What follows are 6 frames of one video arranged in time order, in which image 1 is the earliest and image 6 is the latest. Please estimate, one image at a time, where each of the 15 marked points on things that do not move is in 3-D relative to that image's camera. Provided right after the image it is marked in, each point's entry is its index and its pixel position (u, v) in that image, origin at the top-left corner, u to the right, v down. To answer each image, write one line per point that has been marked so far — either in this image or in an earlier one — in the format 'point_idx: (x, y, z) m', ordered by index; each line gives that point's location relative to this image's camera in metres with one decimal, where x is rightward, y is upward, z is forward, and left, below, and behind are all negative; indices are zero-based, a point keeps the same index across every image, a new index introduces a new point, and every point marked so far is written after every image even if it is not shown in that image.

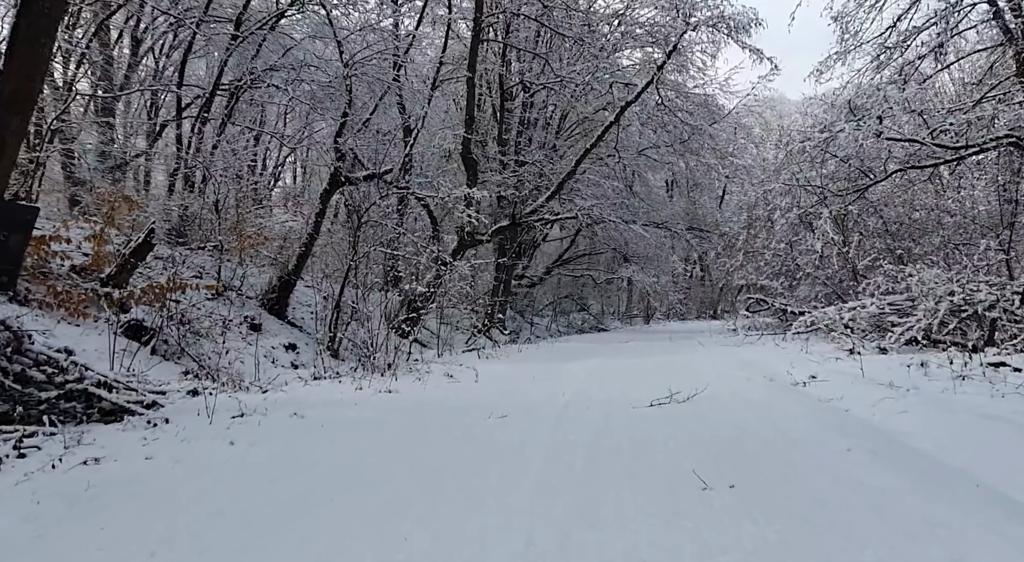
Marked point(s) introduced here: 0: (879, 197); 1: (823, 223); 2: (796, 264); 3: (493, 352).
0: (+6.1, +1.4, +15.0) m
1: (+5.1, +0.9, +14.6) m
2: (+5.5, +0.3, +17.5) m
3: (-0.2, -1.2, +14.9) m
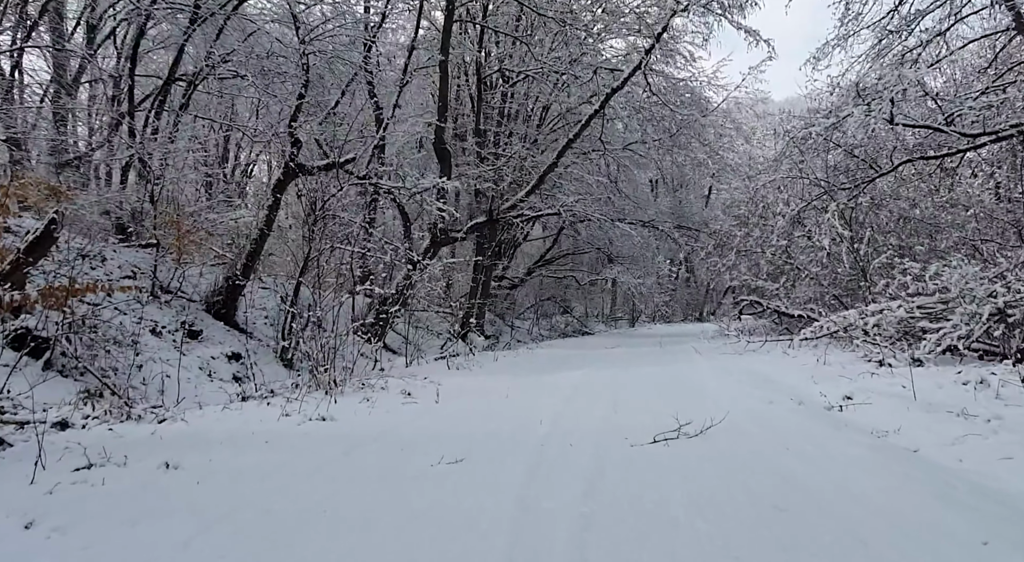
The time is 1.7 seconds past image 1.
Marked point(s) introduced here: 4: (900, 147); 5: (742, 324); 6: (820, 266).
0: (+5.7, +1.4, +13.7) m
1: (+4.7, +0.9, +13.3) m
2: (+5.1, +0.3, +16.2) m
3: (-0.6, -1.2, +13.5) m
4: (+5.9, +2.0, +13.6) m
5: (+4.9, -0.9, +19.0) m
6: (+5.1, +0.2, +14.8) m
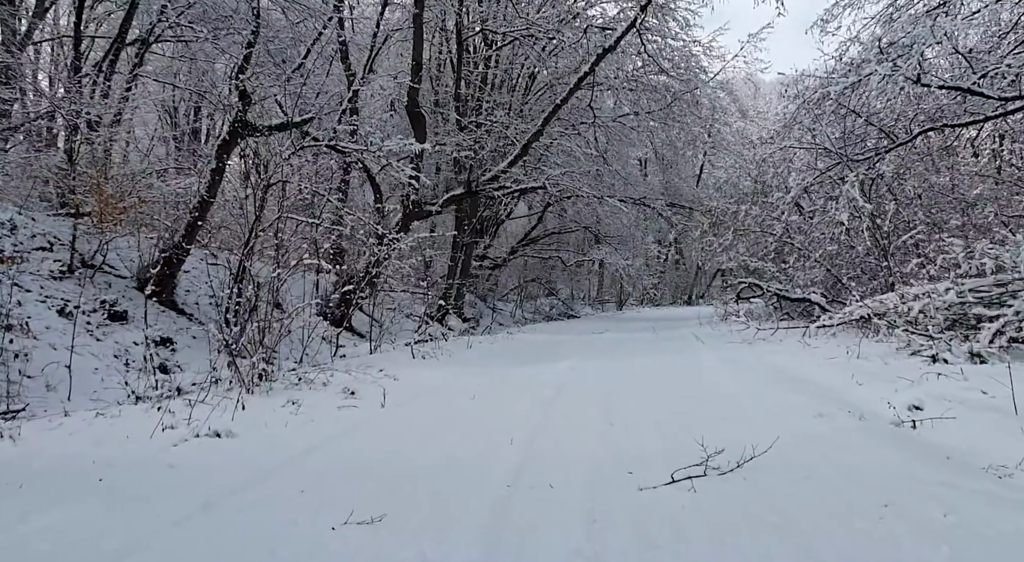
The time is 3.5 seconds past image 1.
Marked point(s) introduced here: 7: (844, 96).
0: (+5.4, +1.7, +12.3) m
1: (+4.4, +1.2, +11.9) m
2: (+4.8, +0.6, +14.8) m
3: (-0.9, -0.9, +12.0) m
4: (+5.6, +2.3, +12.2) m
5: (+4.5, -0.5, +17.6) m
6: (+4.8, +0.5, +13.3) m
7: (+4.6, +2.5, +12.3) m
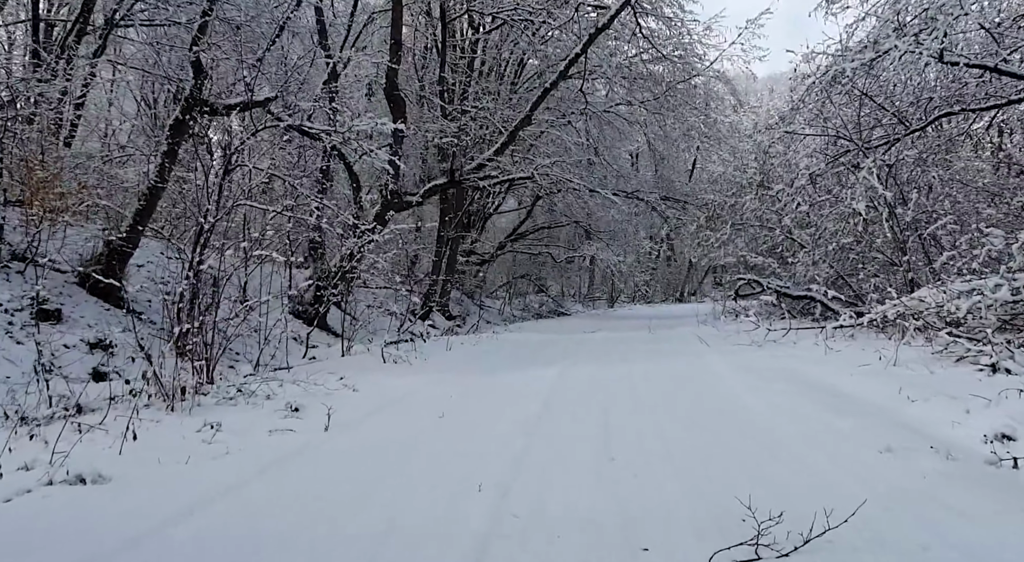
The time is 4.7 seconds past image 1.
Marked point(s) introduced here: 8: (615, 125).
0: (+5.2, +1.7, +11.3) m
1: (+4.2, +1.2, +10.9) m
2: (+4.5, +0.7, +13.8) m
3: (-1.1, -0.8, +11.0) m
4: (+5.4, +2.3, +11.2) m
5: (+4.3, -0.5, +16.6) m
6: (+4.6, +0.6, +12.3) m
7: (+4.4, +2.6, +11.3) m
8: (+2.3, +3.5, +19.8) m
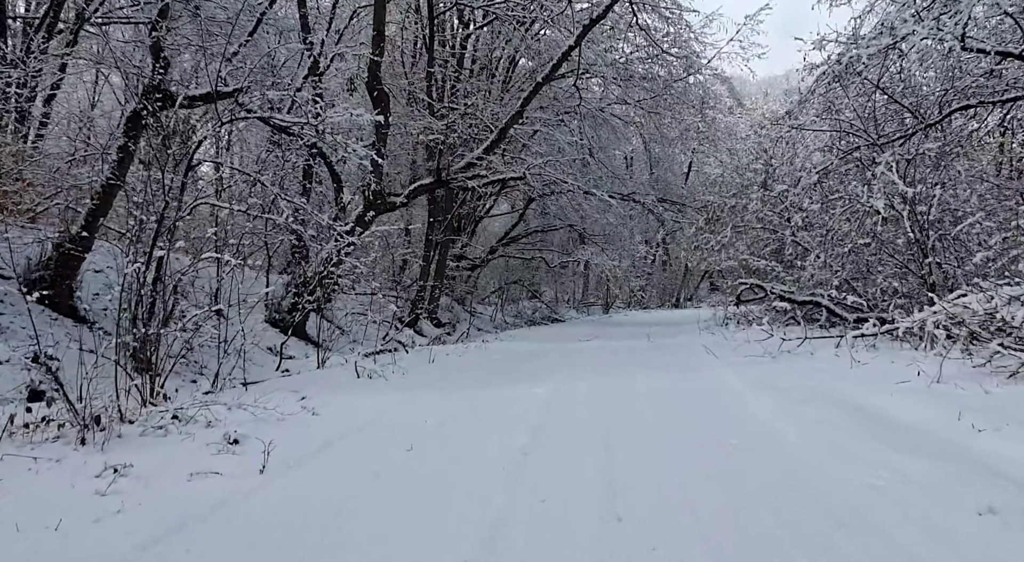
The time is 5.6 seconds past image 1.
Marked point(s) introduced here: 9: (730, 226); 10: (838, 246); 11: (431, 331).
0: (+5.1, +1.7, +10.5) m
1: (+4.1, +1.2, +10.1) m
2: (+4.4, +0.6, +13.0) m
3: (-1.2, -0.9, +10.1) m
4: (+5.3, +2.3, +10.4) m
5: (+4.1, -0.6, +15.8) m
6: (+4.4, +0.5, +11.5) m
7: (+4.3, +2.5, +10.5) m
8: (+2.1, +3.4, +19.0) m
9: (+4.3, +1.1, +17.4) m
10: (+4.4, +0.5, +12.0) m
11: (-1.5, -0.9, +16.9) m
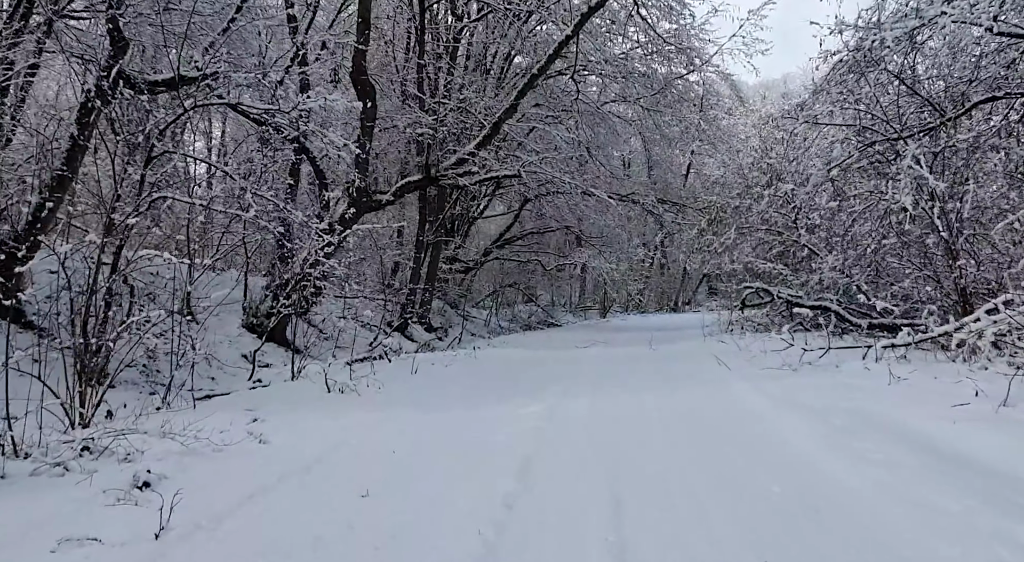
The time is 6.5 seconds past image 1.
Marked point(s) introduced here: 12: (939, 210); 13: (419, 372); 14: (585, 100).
0: (+5.0, +1.6, +9.7) m
1: (+4.0, +1.2, +9.3) m
2: (+4.3, +0.6, +12.2) m
3: (-1.3, -0.9, +9.3) m
4: (+5.2, +2.3, +9.6) m
5: (+4.0, -0.6, +15.0) m
6: (+4.4, +0.5, +10.7) m
7: (+4.2, +2.5, +9.7) m
8: (+2.0, +3.3, +18.2) m
9: (+4.2, +1.0, +16.6) m
10: (+4.3, +0.4, +11.2) m
11: (-1.6, -1.0, +16.0) m
12: (+4.7, +0.8, +9.7) m
13: (-1.0, -0.9, +9.5) m
14: (+1.4, +3.7, +17.6) m
